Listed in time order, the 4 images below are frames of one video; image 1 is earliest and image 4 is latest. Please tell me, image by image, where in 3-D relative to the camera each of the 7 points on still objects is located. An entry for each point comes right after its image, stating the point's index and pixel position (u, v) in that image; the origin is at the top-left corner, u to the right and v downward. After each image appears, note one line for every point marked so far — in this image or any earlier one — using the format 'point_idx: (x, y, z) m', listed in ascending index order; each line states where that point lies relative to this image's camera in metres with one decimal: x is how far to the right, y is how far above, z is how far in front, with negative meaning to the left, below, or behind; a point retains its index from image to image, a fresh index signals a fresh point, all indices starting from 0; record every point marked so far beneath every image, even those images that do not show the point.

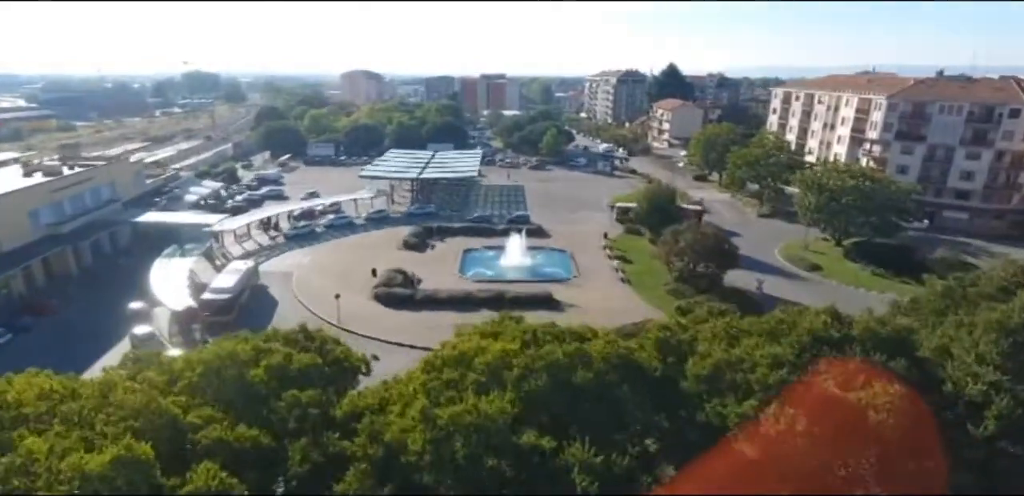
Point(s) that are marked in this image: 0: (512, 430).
0: (0.0, -2.4, +8.6) m
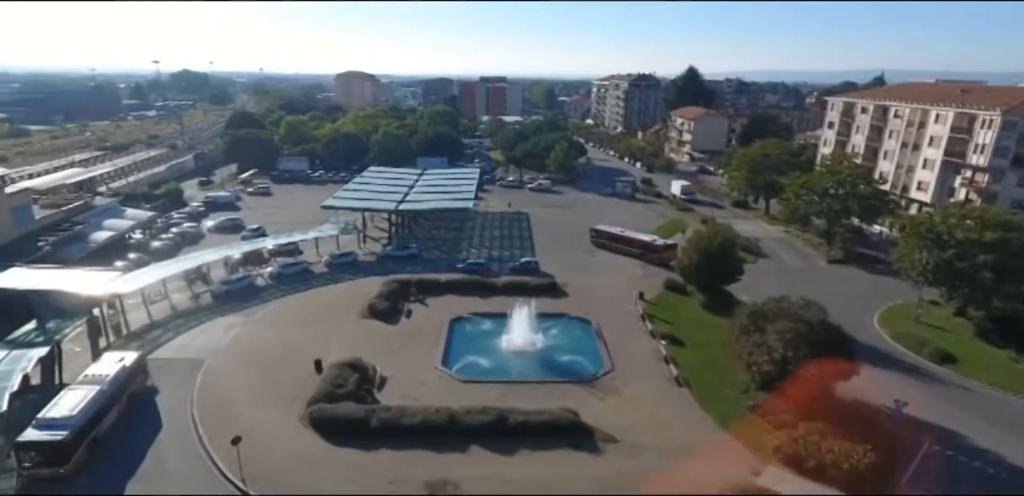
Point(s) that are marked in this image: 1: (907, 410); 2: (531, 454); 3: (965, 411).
0: (+0.2, -5.2, -1.0) m
1: (+11.8, -4.8, +19.2) m
2: (+0.5, -5.5, +17.1) m
3: (+13.9, -4.9, +19.5) m
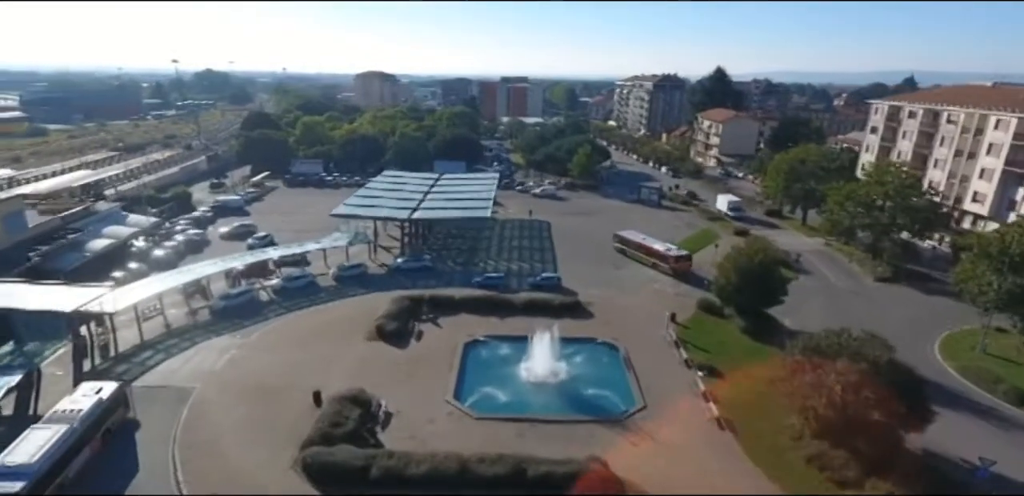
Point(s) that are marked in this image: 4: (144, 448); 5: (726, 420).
0: (+0.1, -5.8, -3.2) m
1: (+12.4, -5.6, +16.5) m
2: (+1.0, -6.2, +14.8) m
3: (+14.4, -5.7, +16.8) m
4: (-9.9, -5.4, +17.2) m
5: (+6.3, -5.0, +18.8) m
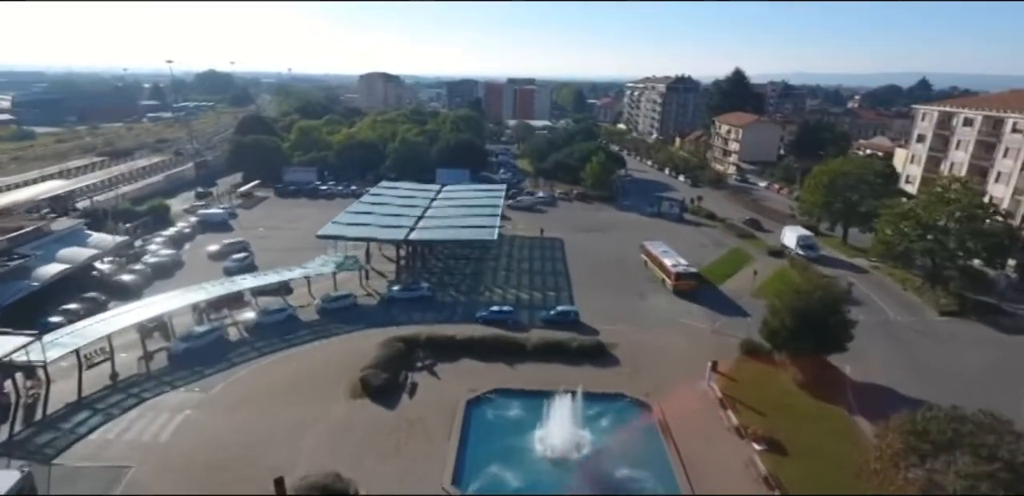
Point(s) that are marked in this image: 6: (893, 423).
0: (+0.3, -7.0, -7.3) m
1: (+12.7, -6.8, +12.4) m
2: (+1.3, -7.4, +10.8) m
3: (+14.7, -7.0, +12.6) m
4: (-9.6, -6.5, +13.3) m
5: (+6.6, -6.2, +14.7) m
6: (+8.6, -4.3, +14.0) m
